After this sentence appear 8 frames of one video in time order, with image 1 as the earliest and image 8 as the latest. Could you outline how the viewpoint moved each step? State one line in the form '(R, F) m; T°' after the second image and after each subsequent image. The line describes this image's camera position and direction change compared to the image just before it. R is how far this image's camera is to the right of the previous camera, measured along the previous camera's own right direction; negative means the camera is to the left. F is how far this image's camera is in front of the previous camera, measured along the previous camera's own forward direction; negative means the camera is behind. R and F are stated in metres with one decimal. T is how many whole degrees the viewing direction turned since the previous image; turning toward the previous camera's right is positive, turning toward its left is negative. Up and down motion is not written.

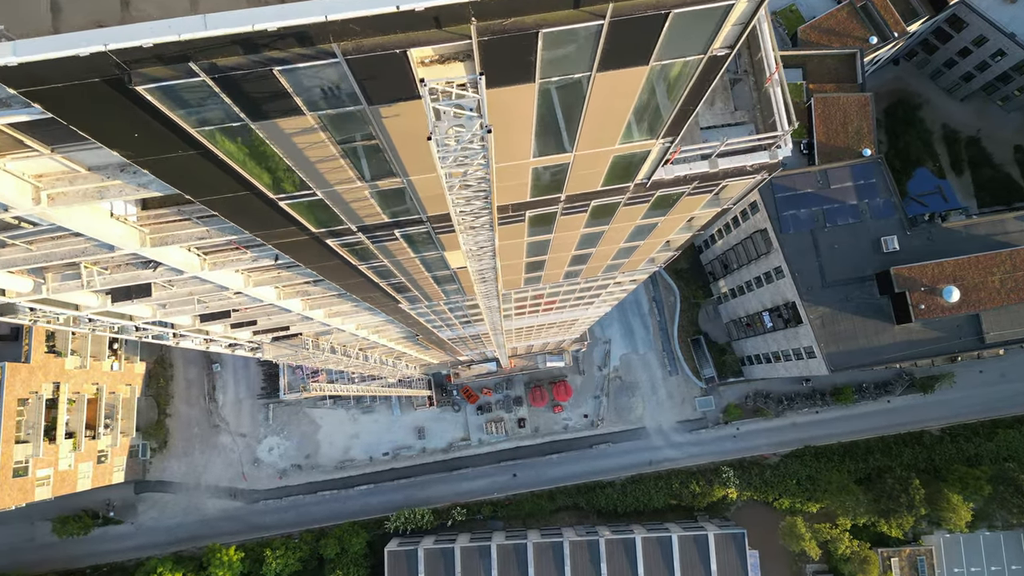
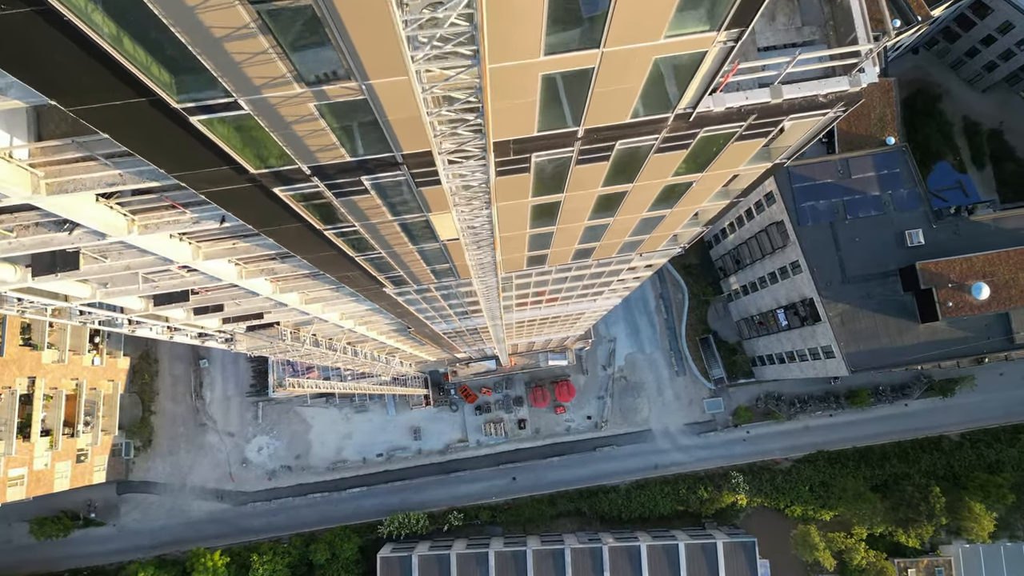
(0.0, +2.7) m; 0°
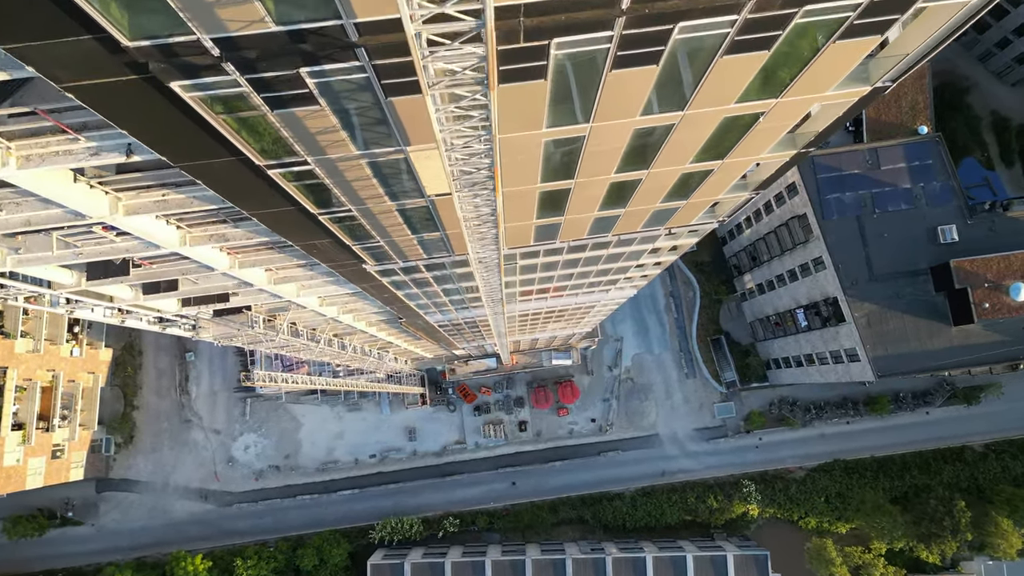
(0.0, +2.9) m; 0°
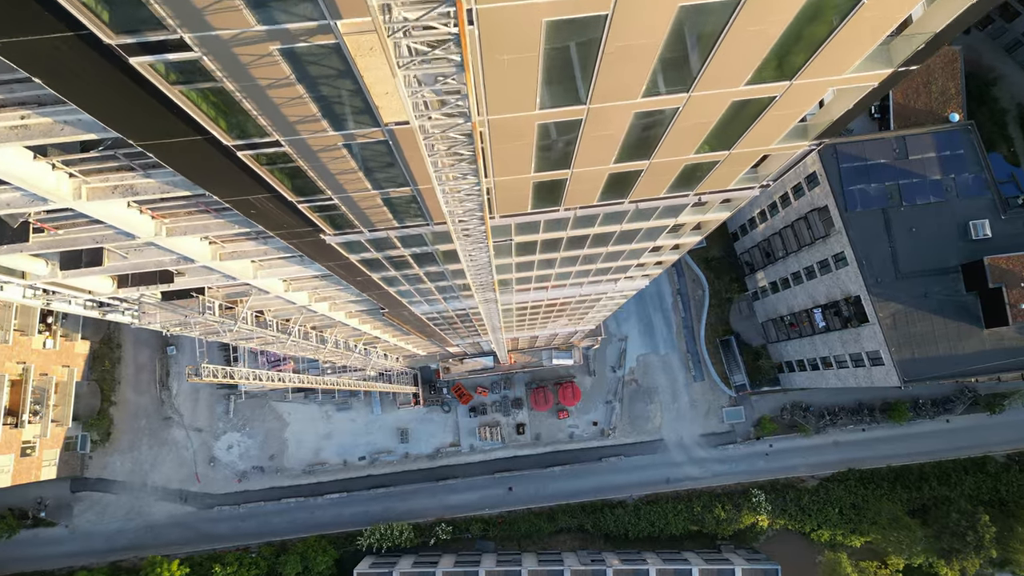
(+0.2, +2.9) m; 0°
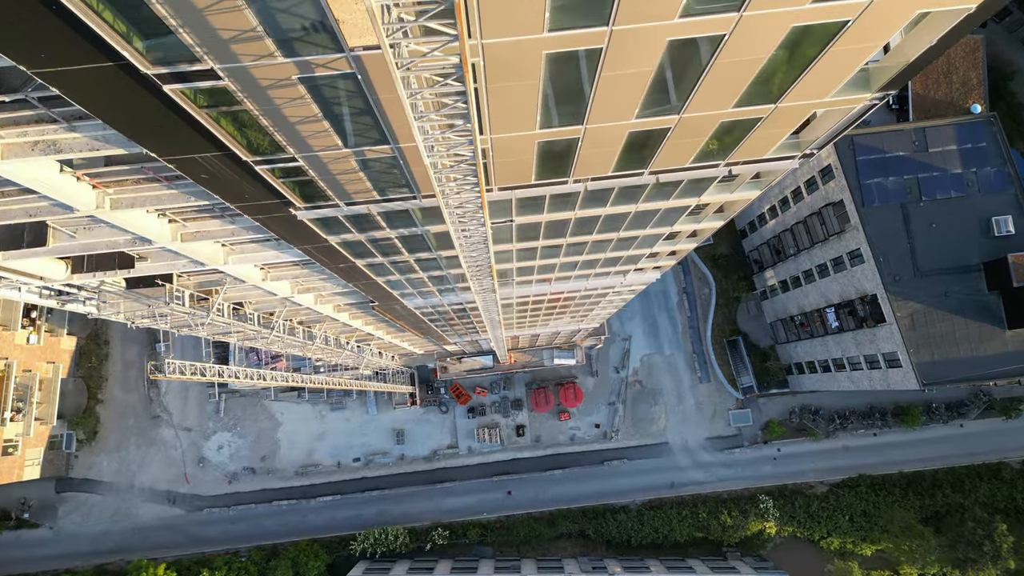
(0.0, +1.7) m; 0°
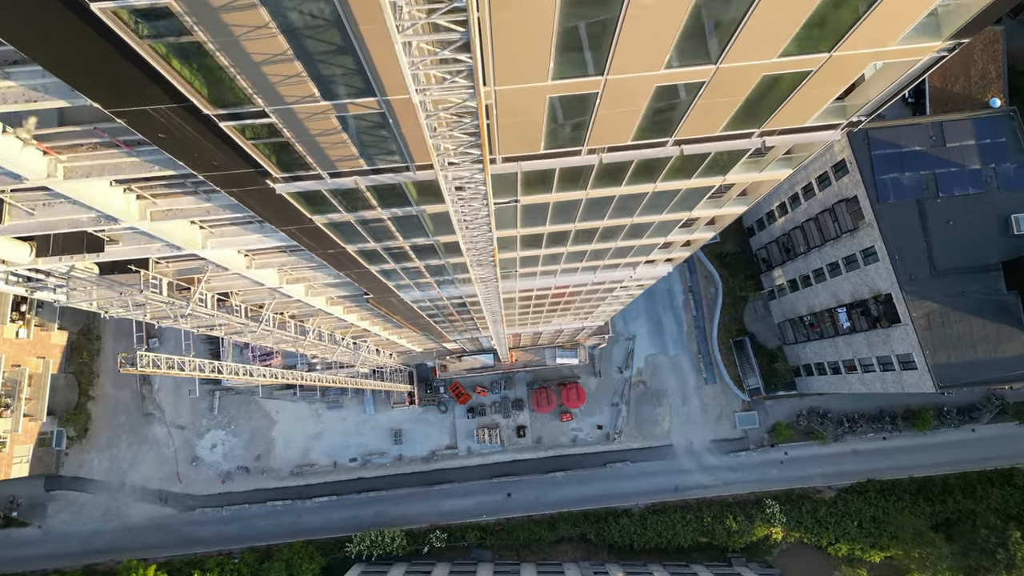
(0.0, +1.2) m; 0°
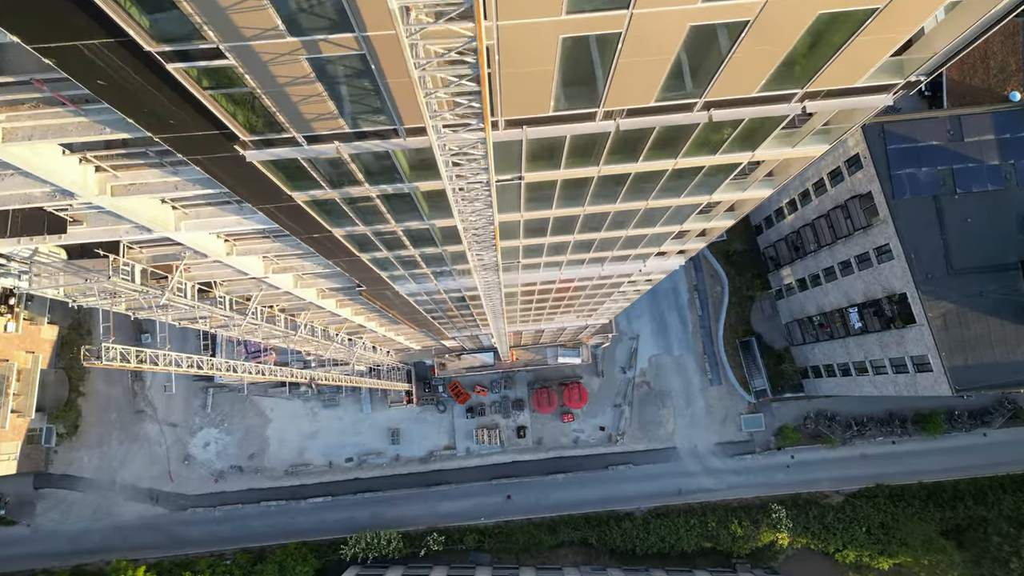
(0.0, +1.2) m; 0°
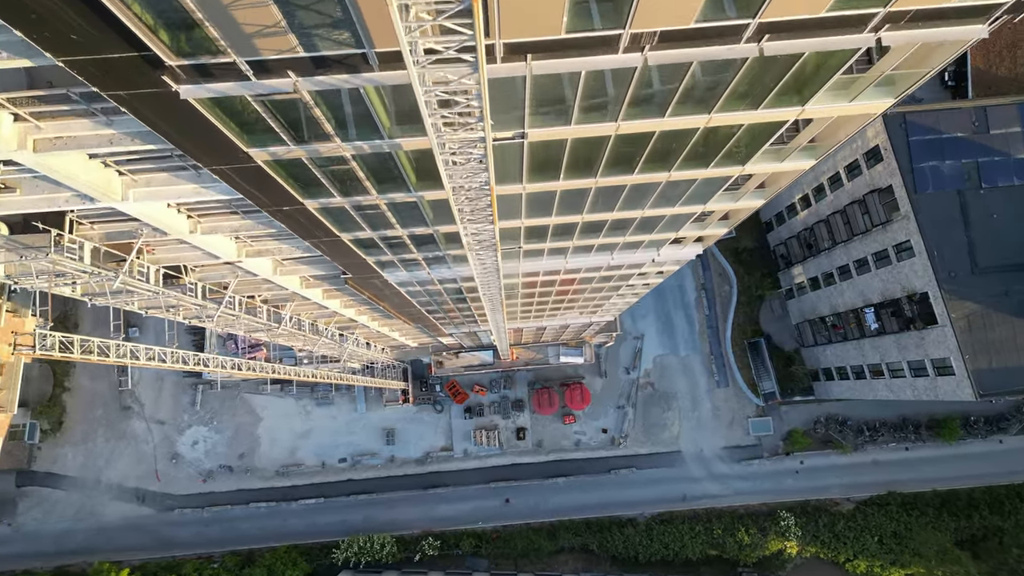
(0.0, +1.7) m; 0°
